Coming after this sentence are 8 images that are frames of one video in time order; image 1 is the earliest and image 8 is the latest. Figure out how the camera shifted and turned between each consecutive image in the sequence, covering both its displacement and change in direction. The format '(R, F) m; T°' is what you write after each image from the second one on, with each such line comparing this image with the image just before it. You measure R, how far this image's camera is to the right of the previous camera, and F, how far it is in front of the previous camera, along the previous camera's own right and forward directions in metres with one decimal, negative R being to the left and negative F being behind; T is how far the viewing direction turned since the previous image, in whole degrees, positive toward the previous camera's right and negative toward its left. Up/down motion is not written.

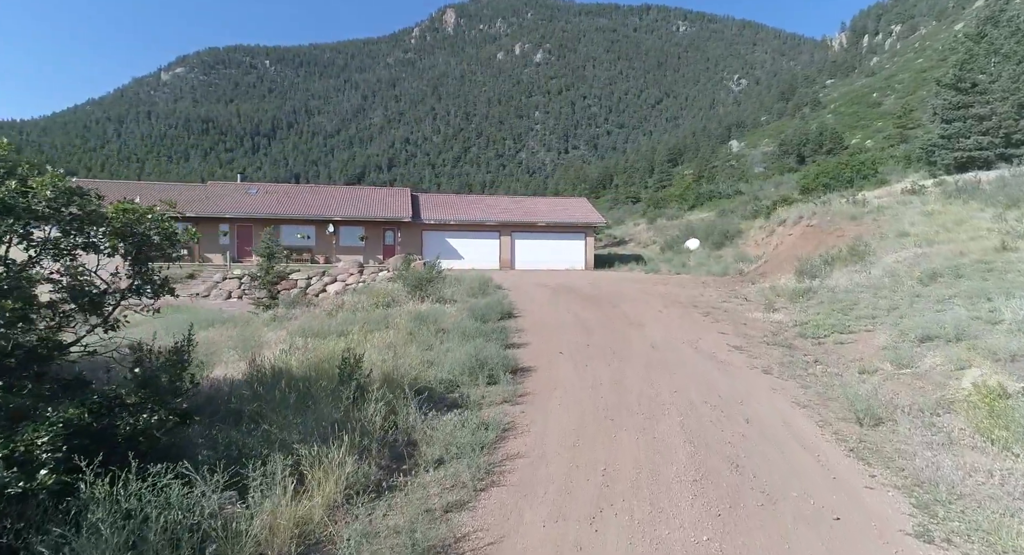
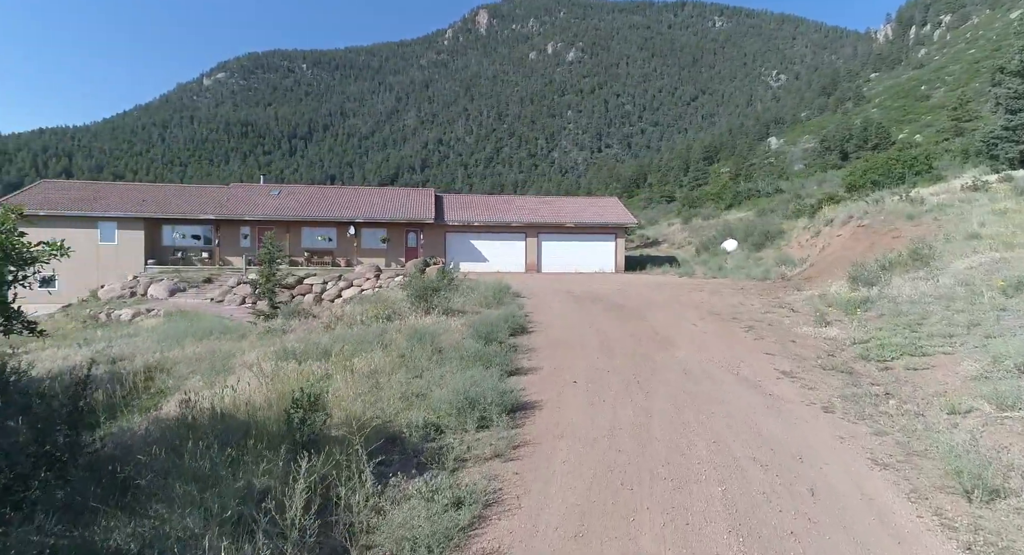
(+0.3, +1.2) m; -3°
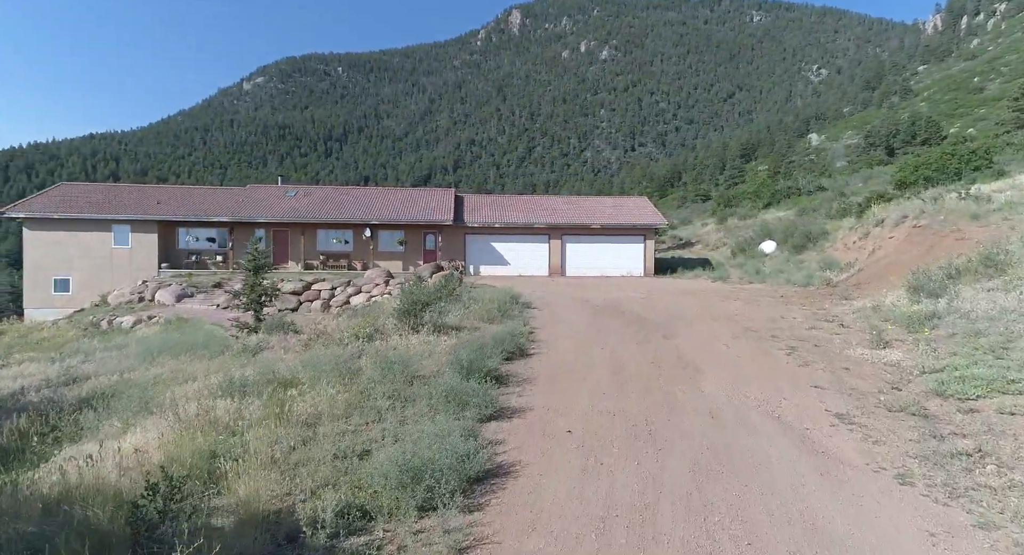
(+0.5, +1.4) m; -3°
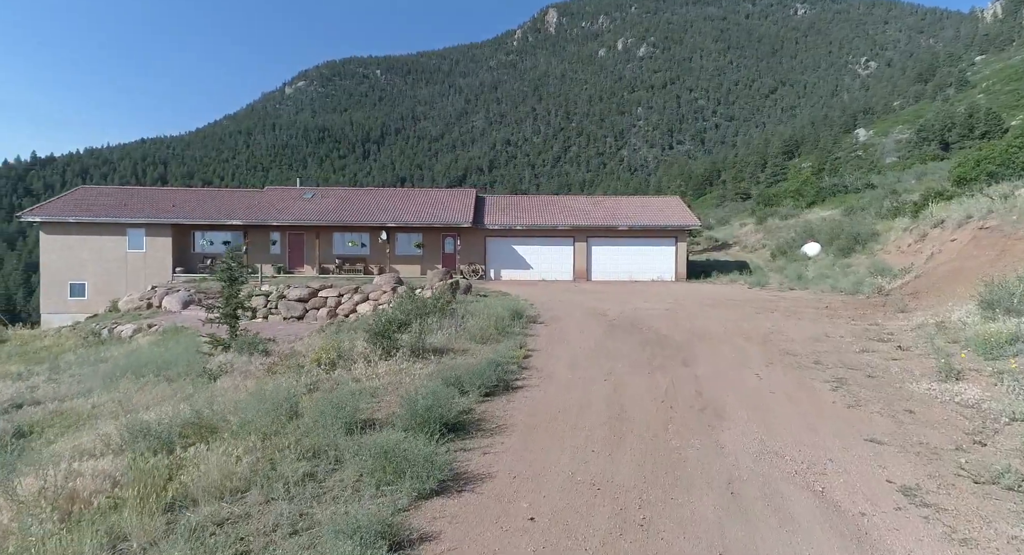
(+0.6, +1.4) m; -3°
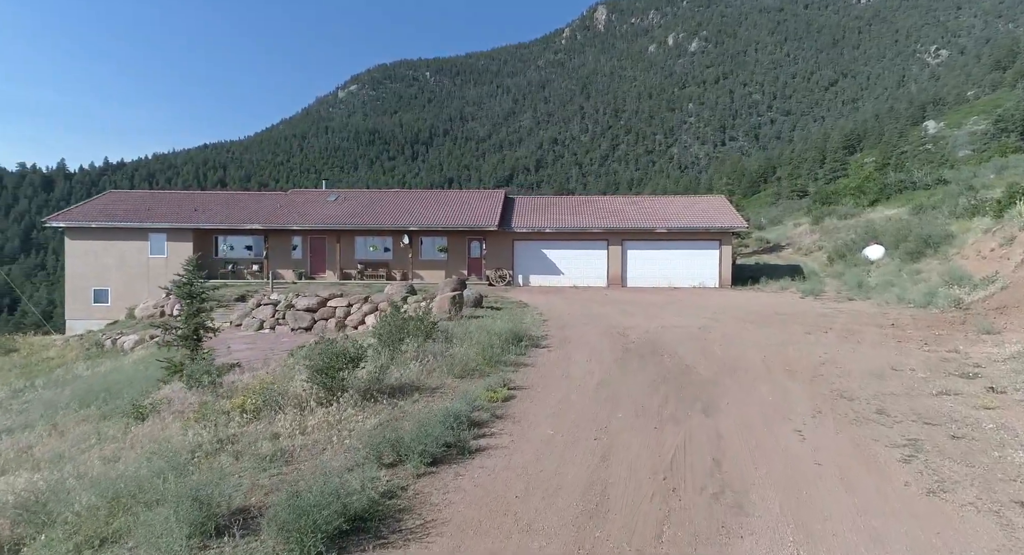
(+0.8, +1.6) m; -4°
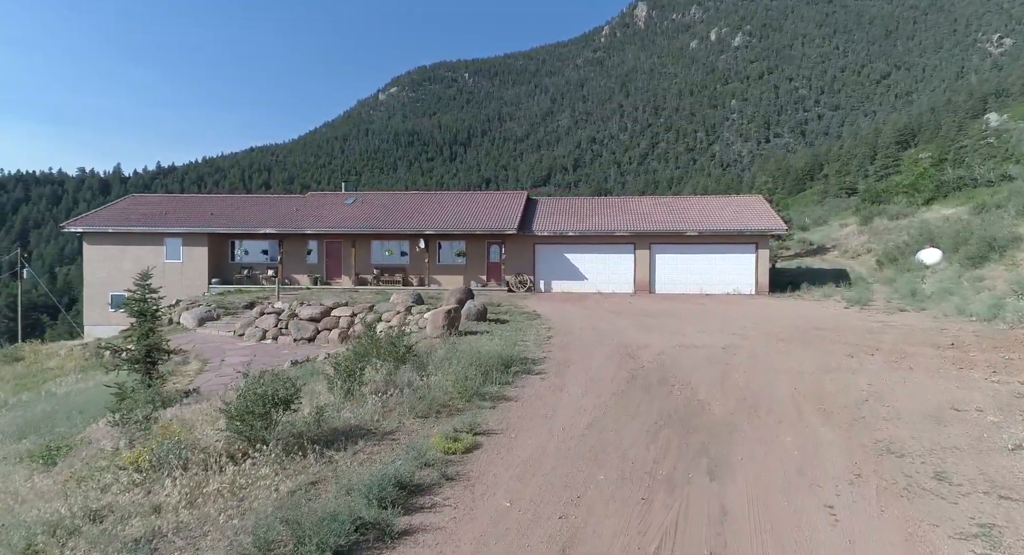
(+0.7, +1.2) m; -4°
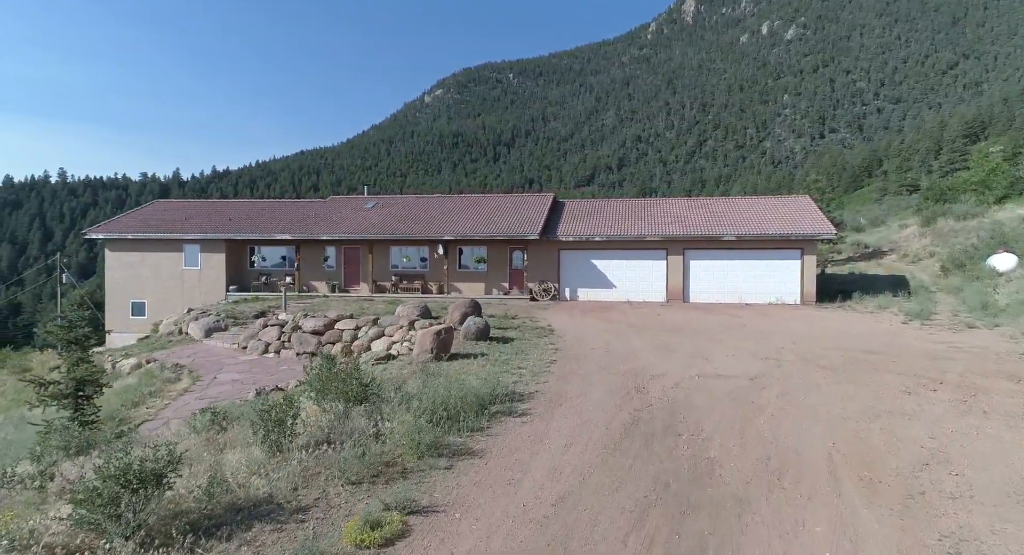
(+0.8, +1.3) m; -4°
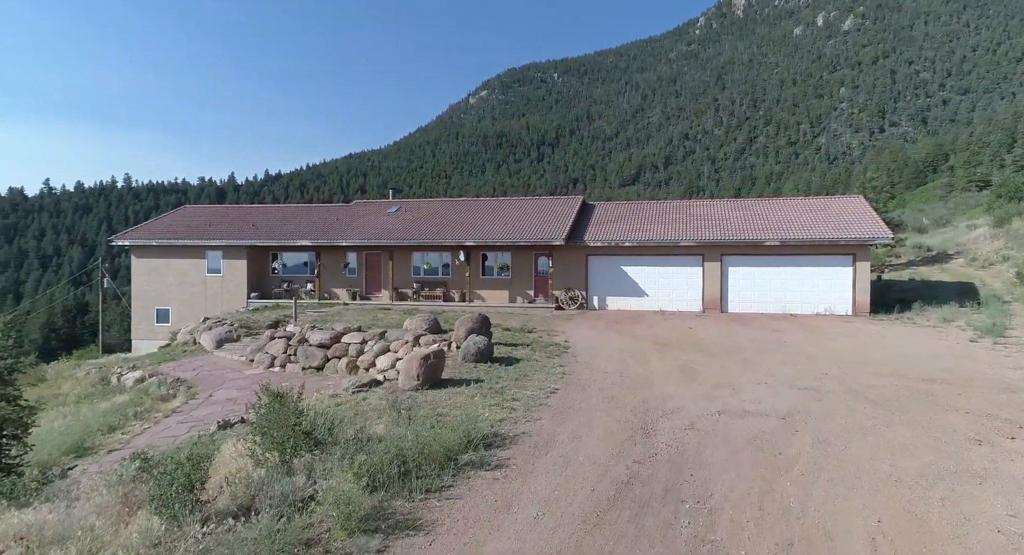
(+0.7, +1.2) m; -4°
